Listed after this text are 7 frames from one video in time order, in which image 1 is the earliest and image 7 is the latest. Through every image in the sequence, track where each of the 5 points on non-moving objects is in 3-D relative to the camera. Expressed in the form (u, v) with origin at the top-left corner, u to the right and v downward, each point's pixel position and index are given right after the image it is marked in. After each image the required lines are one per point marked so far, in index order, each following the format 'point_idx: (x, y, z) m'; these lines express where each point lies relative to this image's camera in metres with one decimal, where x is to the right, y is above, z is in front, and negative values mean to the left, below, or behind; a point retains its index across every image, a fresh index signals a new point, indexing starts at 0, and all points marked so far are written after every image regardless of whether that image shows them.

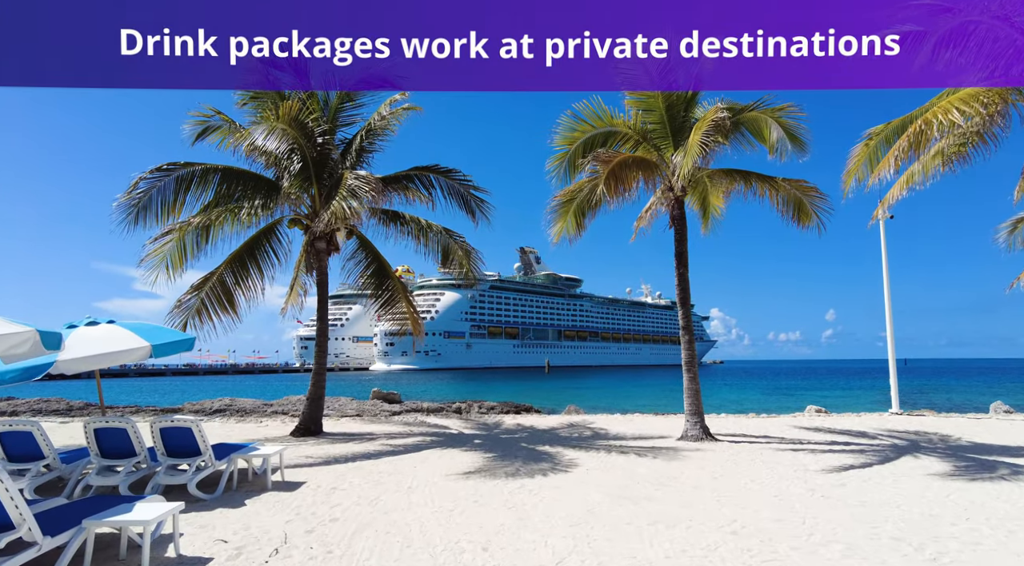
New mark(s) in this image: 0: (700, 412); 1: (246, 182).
0: (+2.8, -2.0, +10.0) m
1: (-4.2, +1.6, +10.5) m
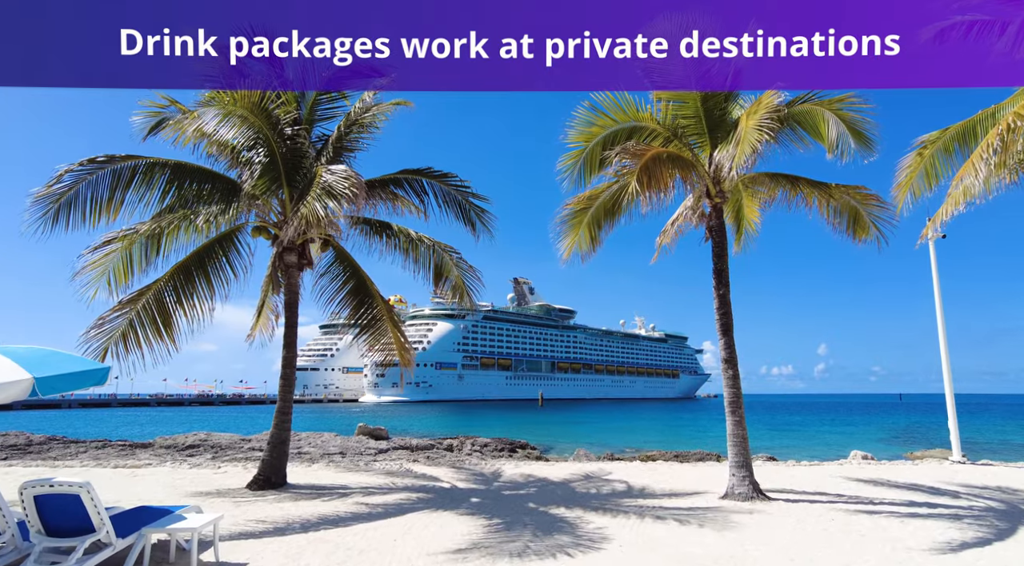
0: (+2.9, -2.2, +8.1) m
1: (-4.2, +1.4, +8.8) m
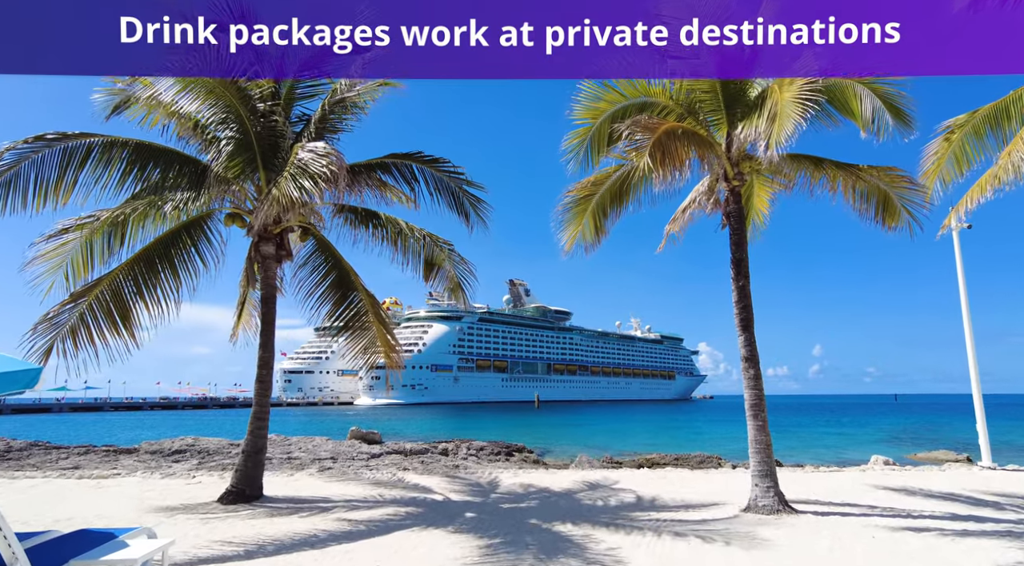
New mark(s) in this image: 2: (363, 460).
0: (+2.9, -2.1, +7.4) m
1: (-4.2, +1.5, +8.0) m
2: (-4.4, -5.2, +19.5) m
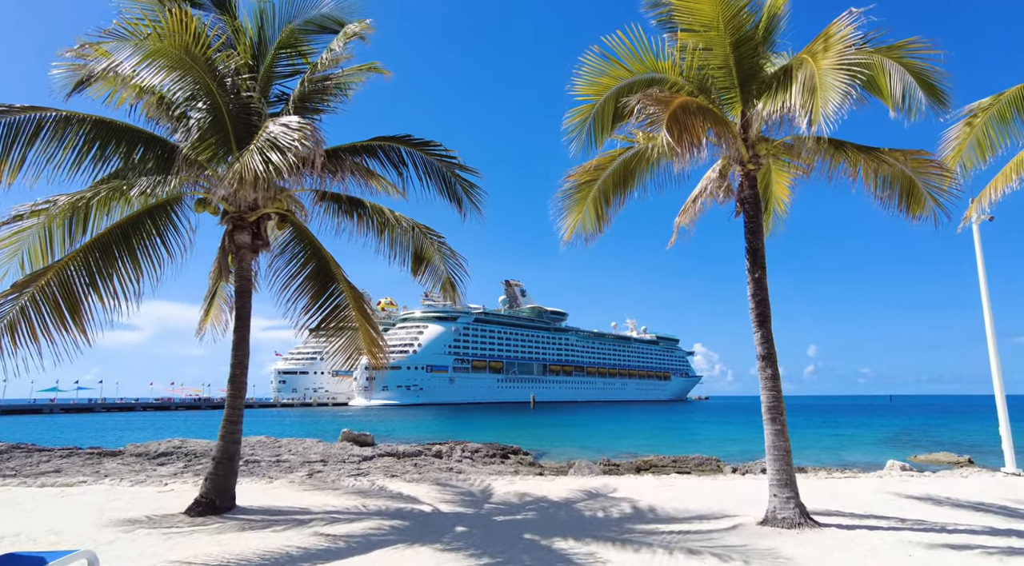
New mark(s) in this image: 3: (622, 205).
0: (+2.9, -2.0, +6.7) m
1: (-4.2, +1.6, +7.3) m
2: (-4.6, -5.1, +18.9) m
3: (+1.4, +1.0, +8.4) m
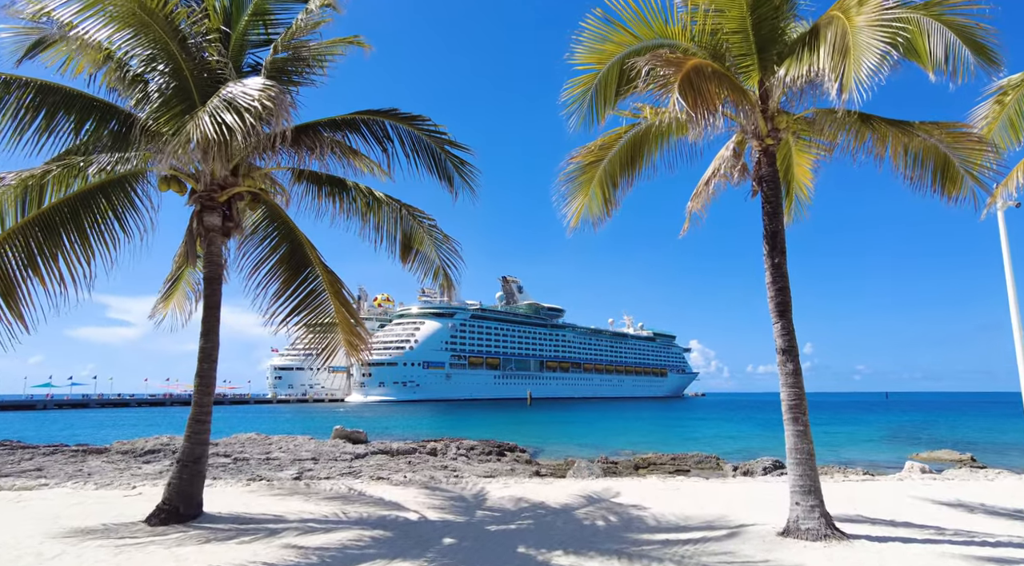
0: (+2.8, -1.9, +6.0) m
1: (-4.3, +1.7, +6.6) m
2: (-4.7, -4.9, +18.2) m
3: (+1.4, +1.1, +7.7) m
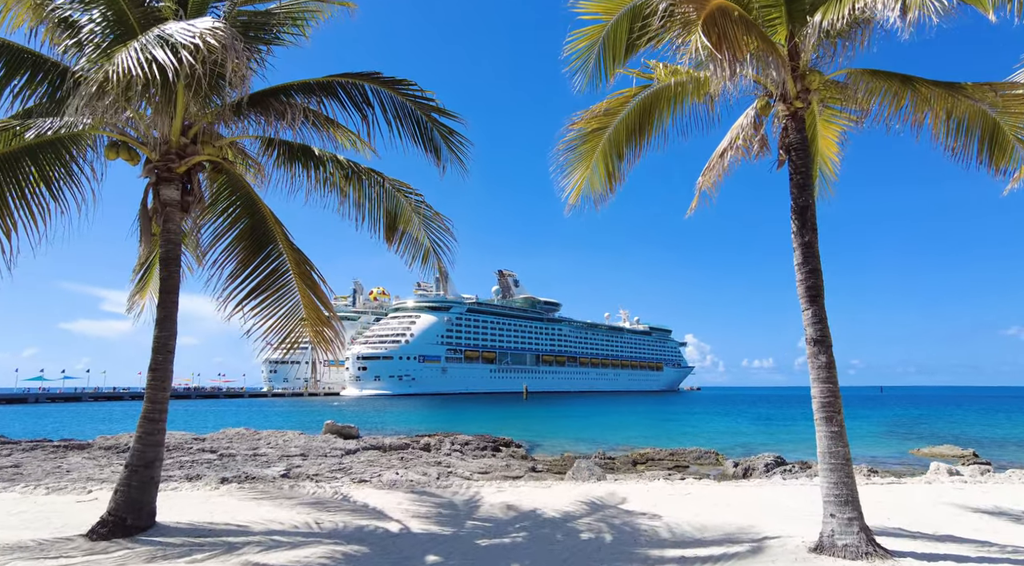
0: (+2.8, -1.7, +5.3) m
1: (-4.3, +1.9, +5.7) m
2: (-4.8, -4.6, +17.4) m
3: (+1.3, +1.3, +6.9) m
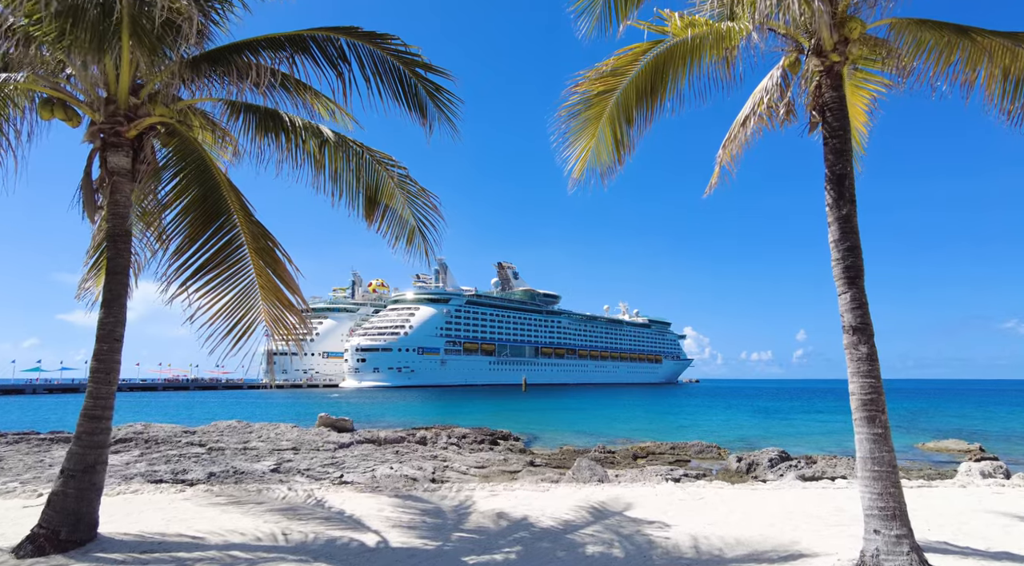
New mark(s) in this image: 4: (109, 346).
0: (+2.7, -1.6, +4.5) m
1: (-4.4, +2.1, +4.9) m
2: (-4.9, -4.3, +16.7) m
3: (+1.3, +1.5, +6.1) m
4: (-3.4, -0.5, +5.4) m
